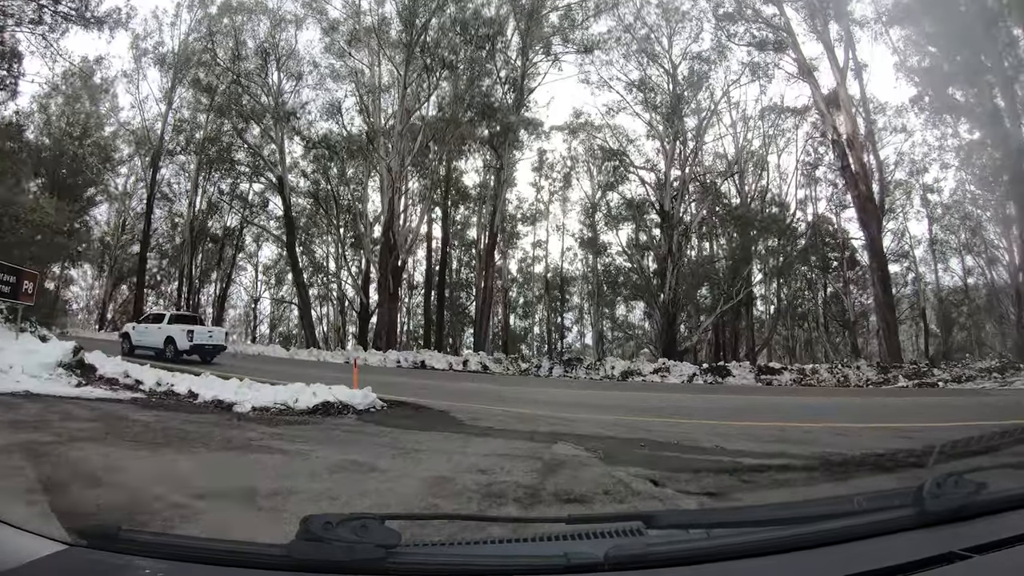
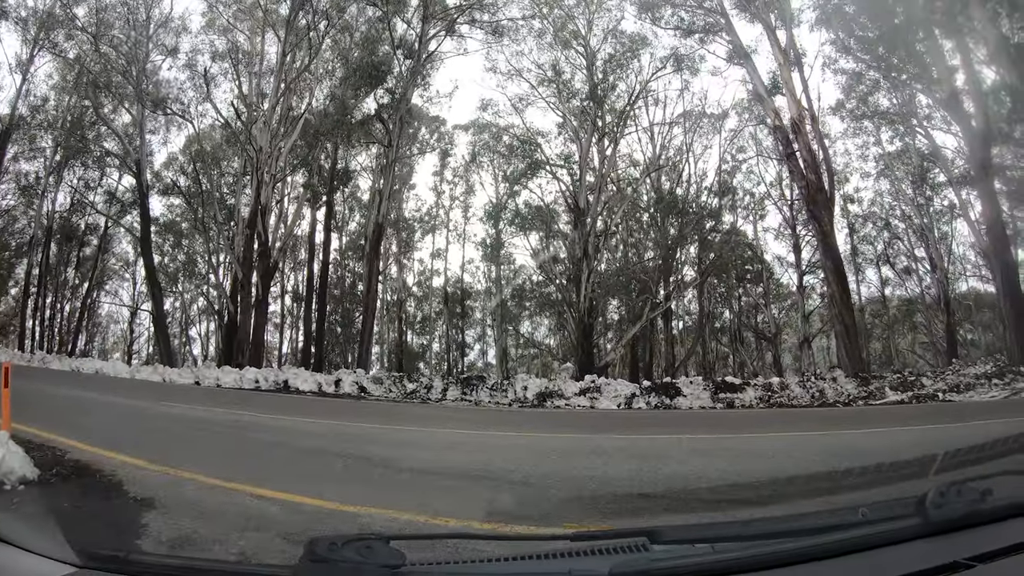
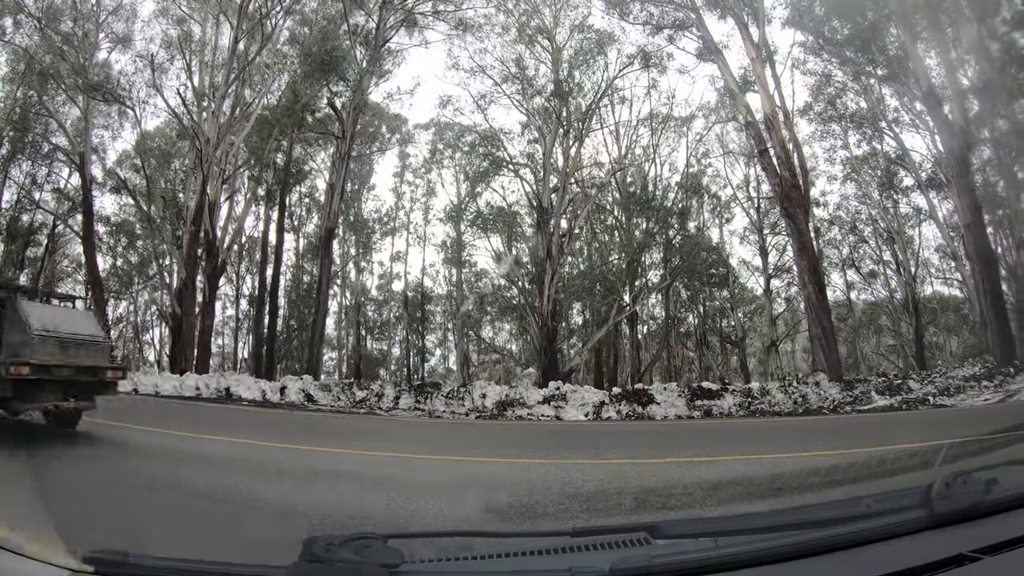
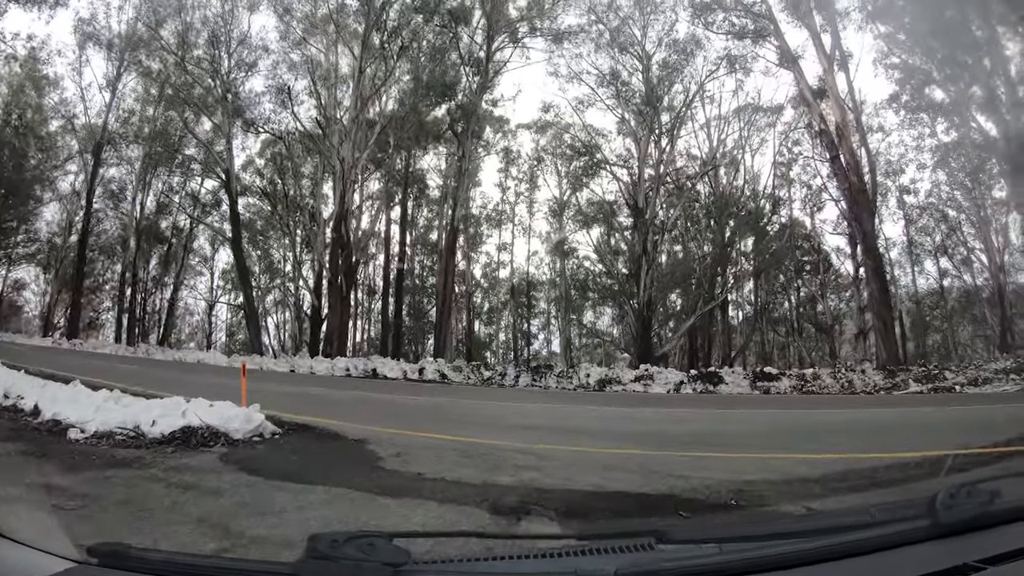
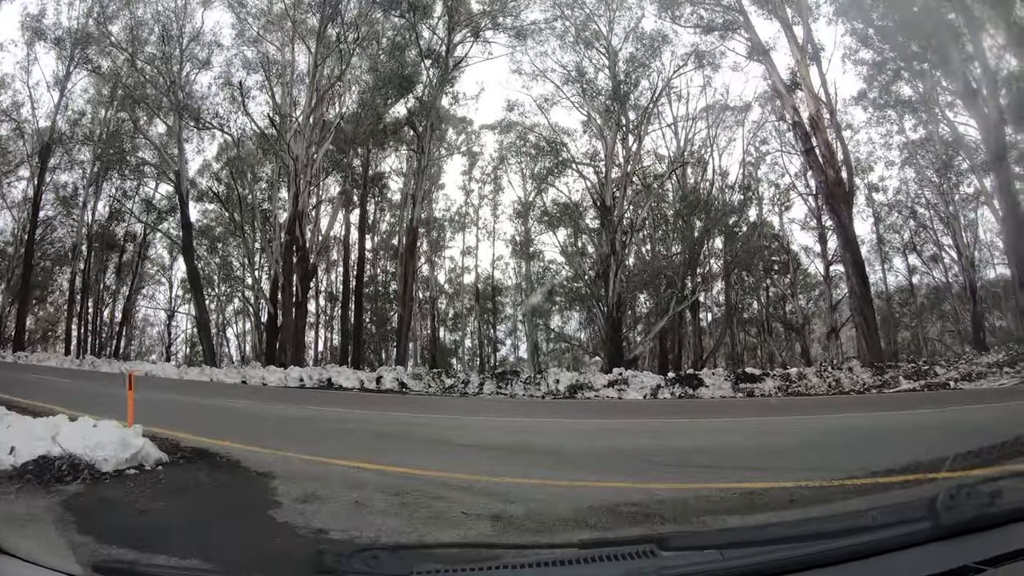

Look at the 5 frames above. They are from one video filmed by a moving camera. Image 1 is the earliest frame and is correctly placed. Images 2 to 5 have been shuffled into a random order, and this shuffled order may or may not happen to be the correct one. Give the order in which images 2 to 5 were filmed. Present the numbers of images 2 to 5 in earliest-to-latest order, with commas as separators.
4, 5, 2, 3
